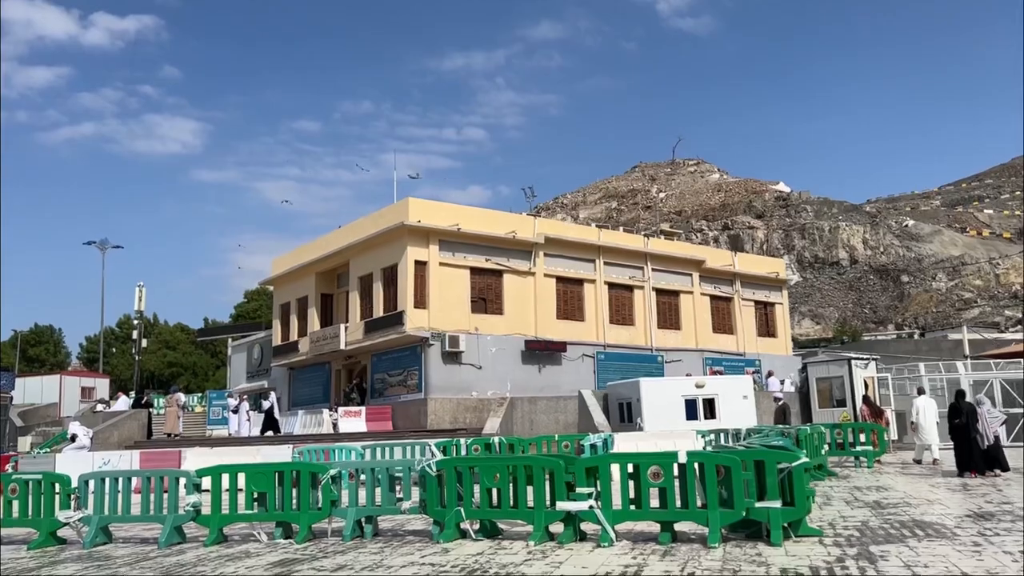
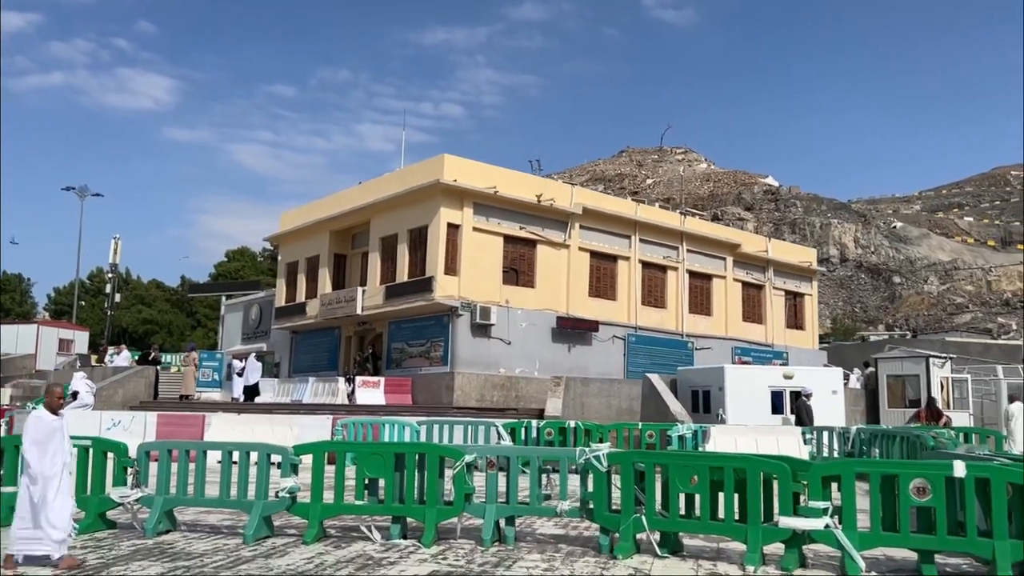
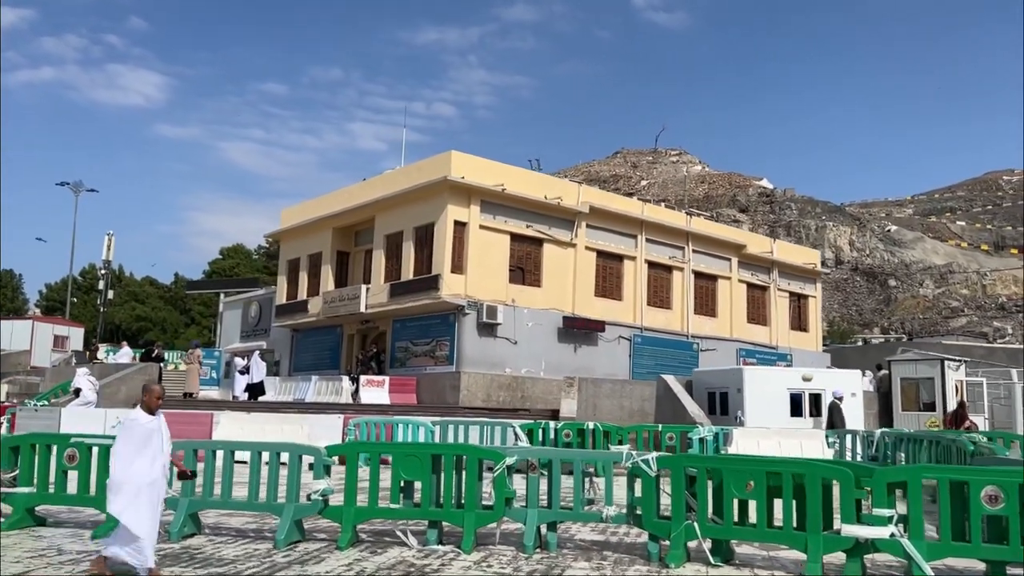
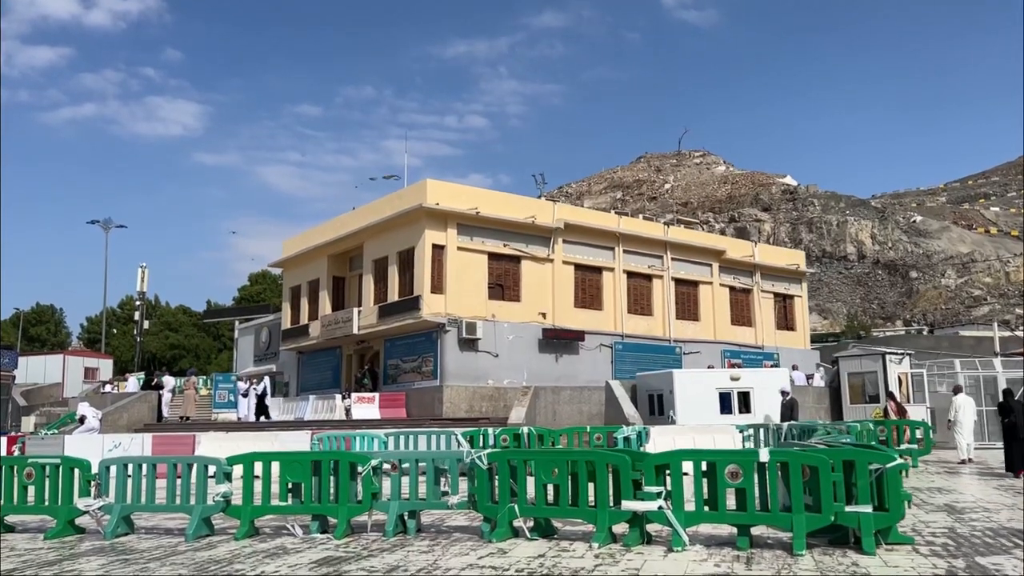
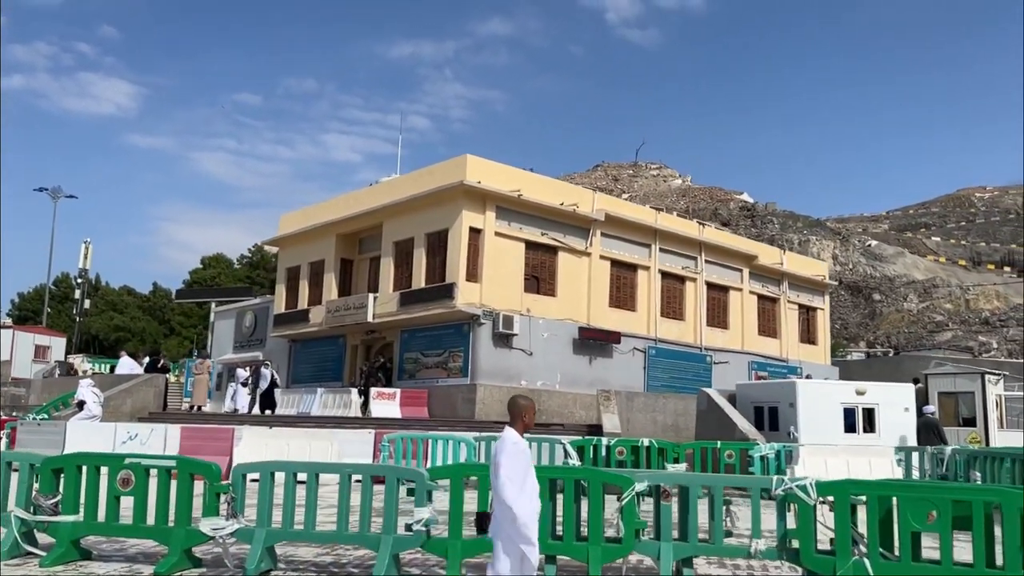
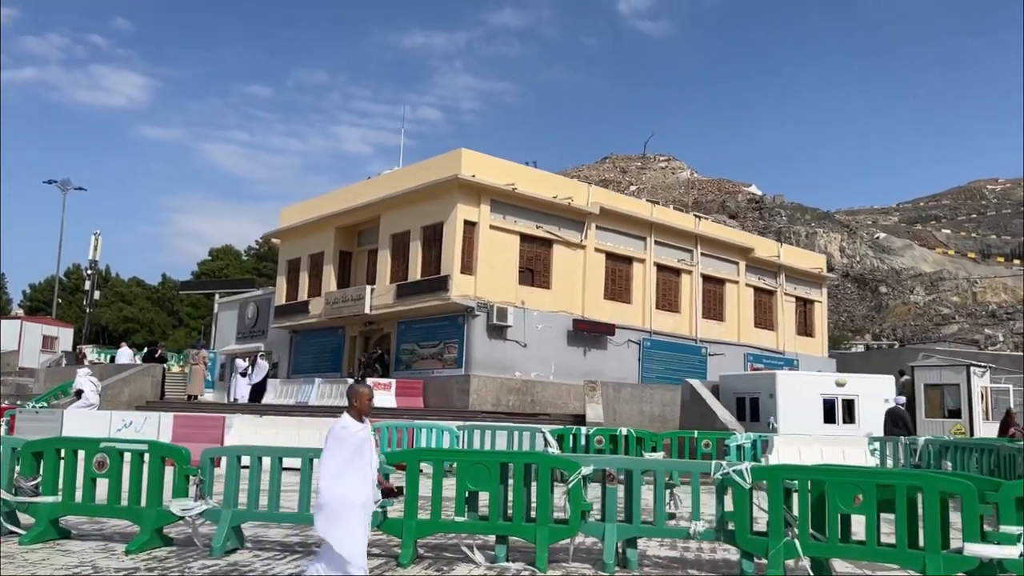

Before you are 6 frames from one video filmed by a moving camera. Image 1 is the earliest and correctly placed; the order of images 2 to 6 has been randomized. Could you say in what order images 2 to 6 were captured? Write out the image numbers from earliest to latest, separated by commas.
4, 2, 3, 6, 5
